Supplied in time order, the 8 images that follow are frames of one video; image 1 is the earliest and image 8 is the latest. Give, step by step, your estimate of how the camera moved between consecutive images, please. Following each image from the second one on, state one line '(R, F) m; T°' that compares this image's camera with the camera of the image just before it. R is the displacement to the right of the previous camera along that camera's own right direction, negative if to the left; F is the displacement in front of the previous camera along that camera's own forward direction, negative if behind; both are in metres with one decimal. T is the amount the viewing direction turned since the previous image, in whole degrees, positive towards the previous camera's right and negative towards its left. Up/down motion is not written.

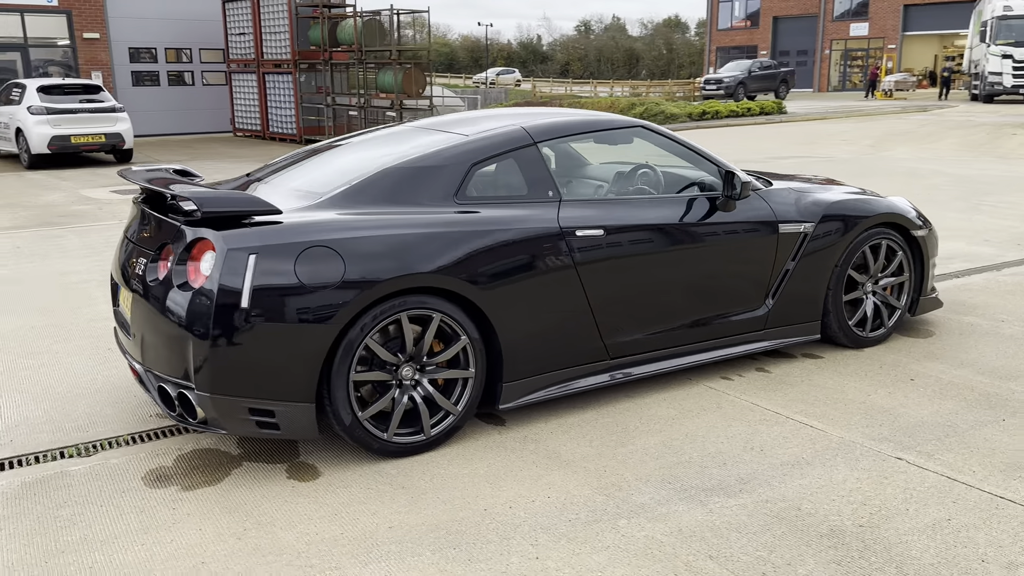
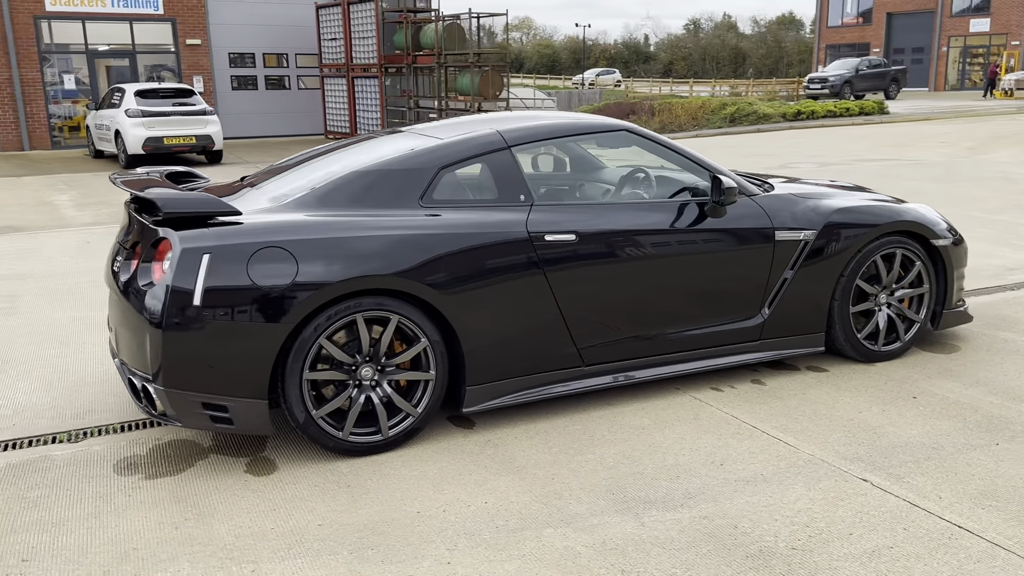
(+0.5, 0.0) m; -7°
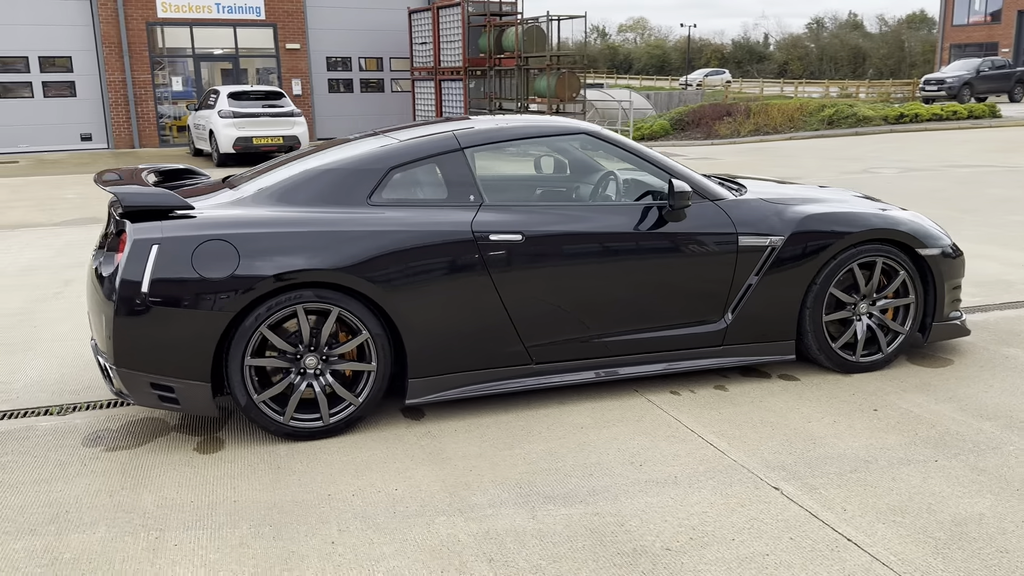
(+0.7, -0.1) m; -7°
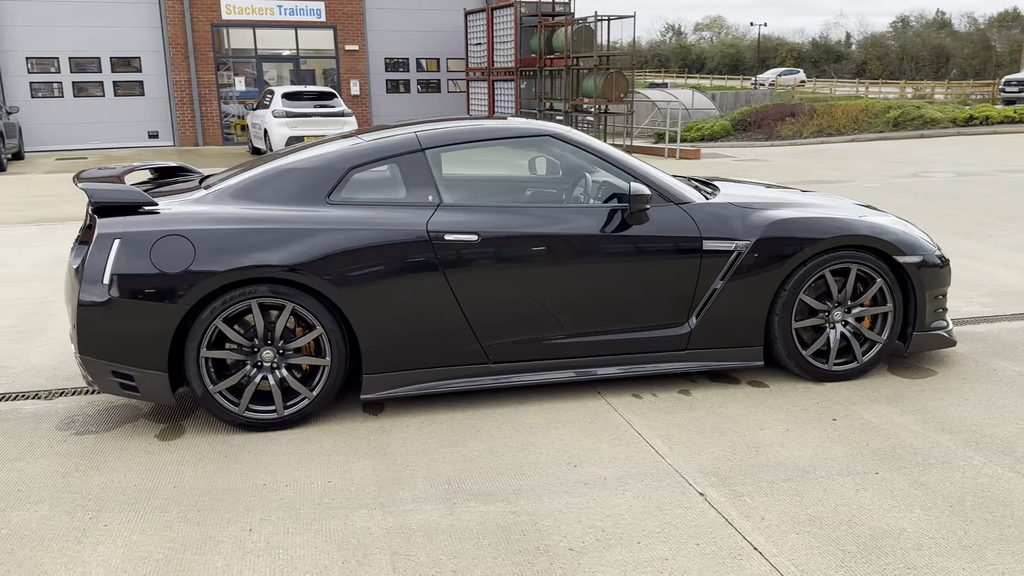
(+0.5, 0.0) m; -5°
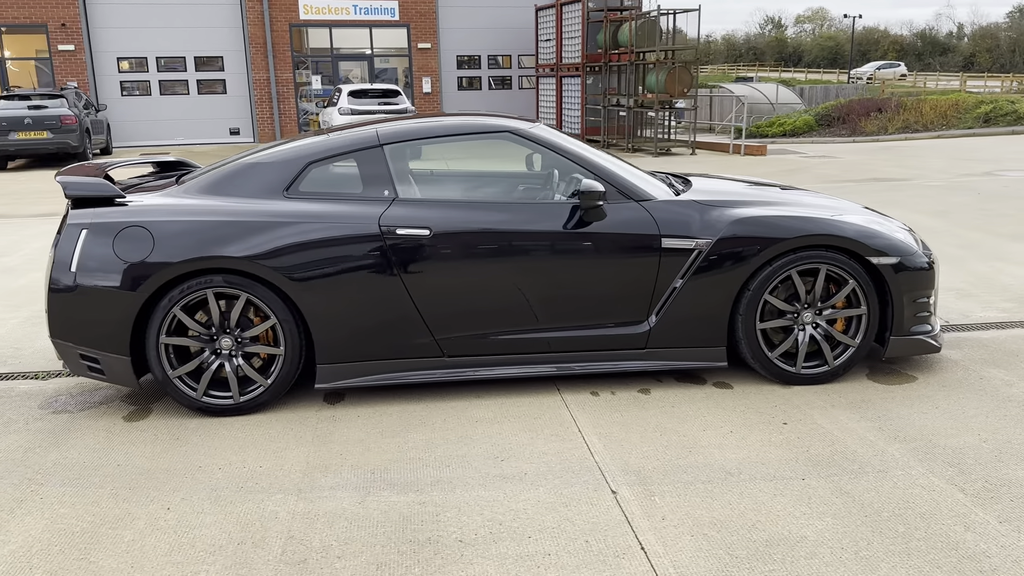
(+0.6, 0.0) m; -6°
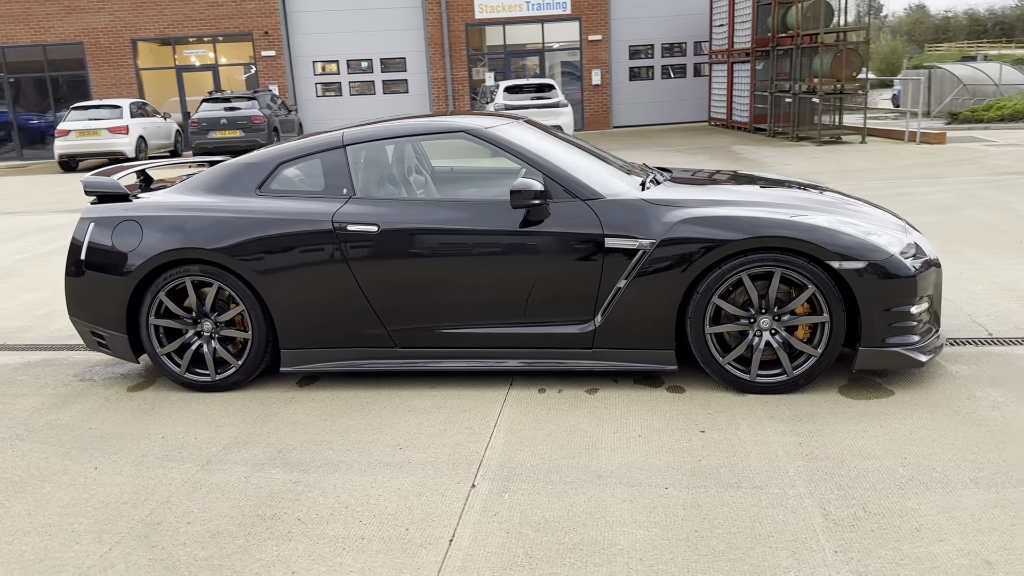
(+1.2, +0.1) m; -14°
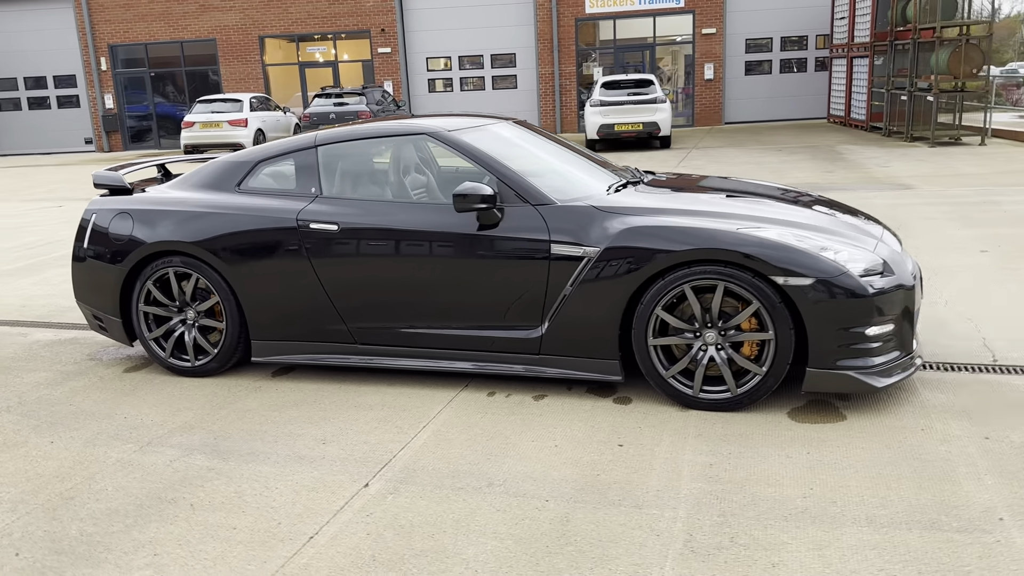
(+0.8, +0.1) m; -9°
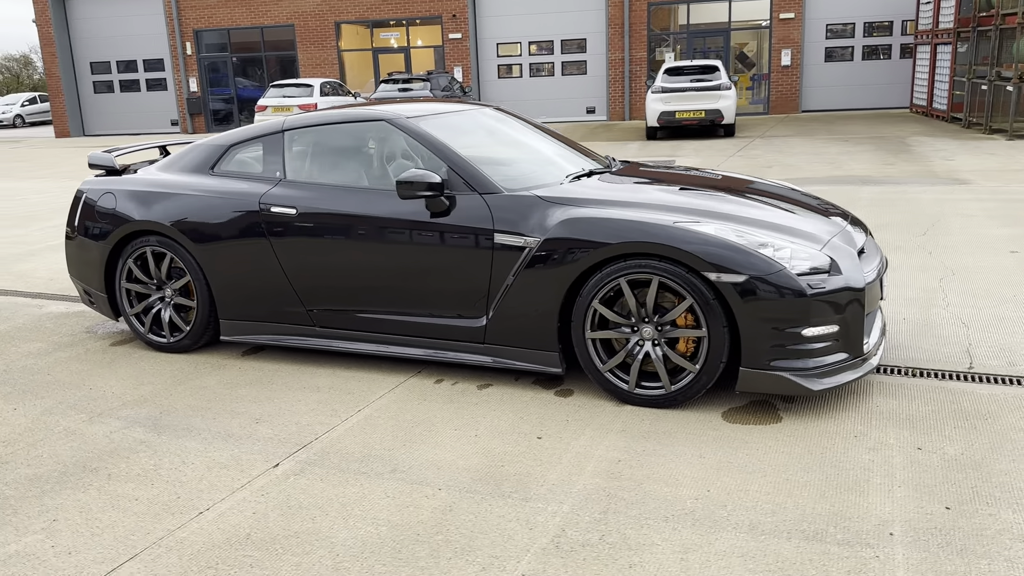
(+0.6, 0.0) m; -6°
